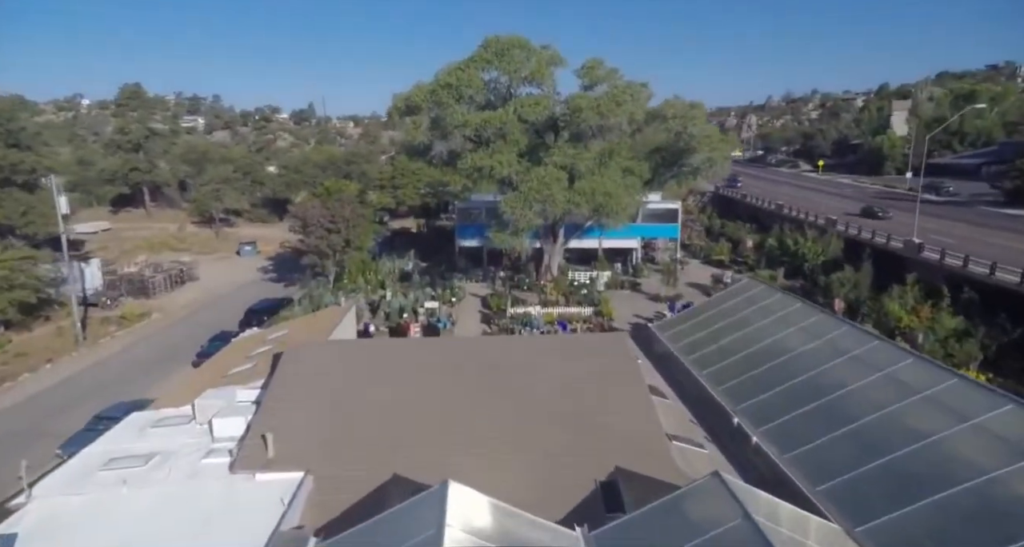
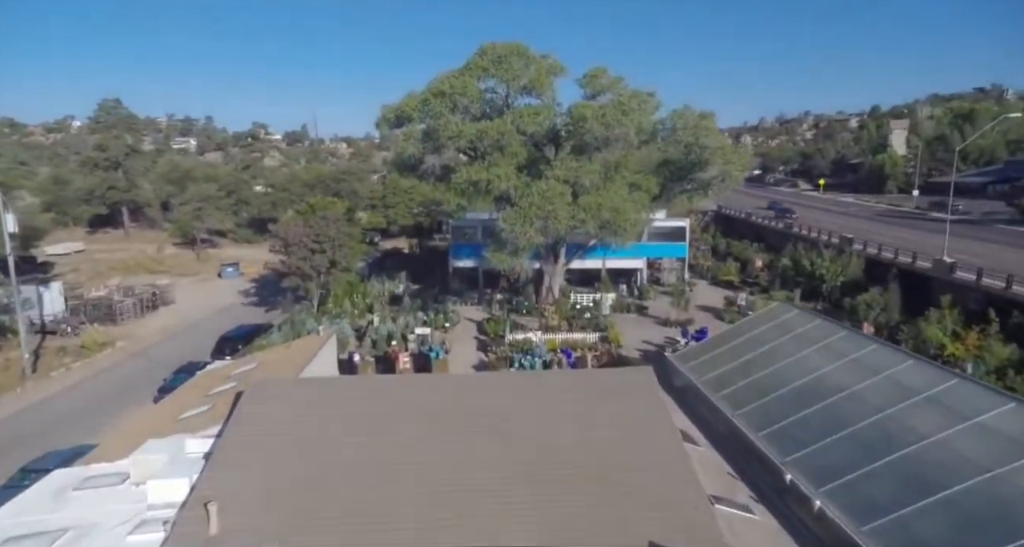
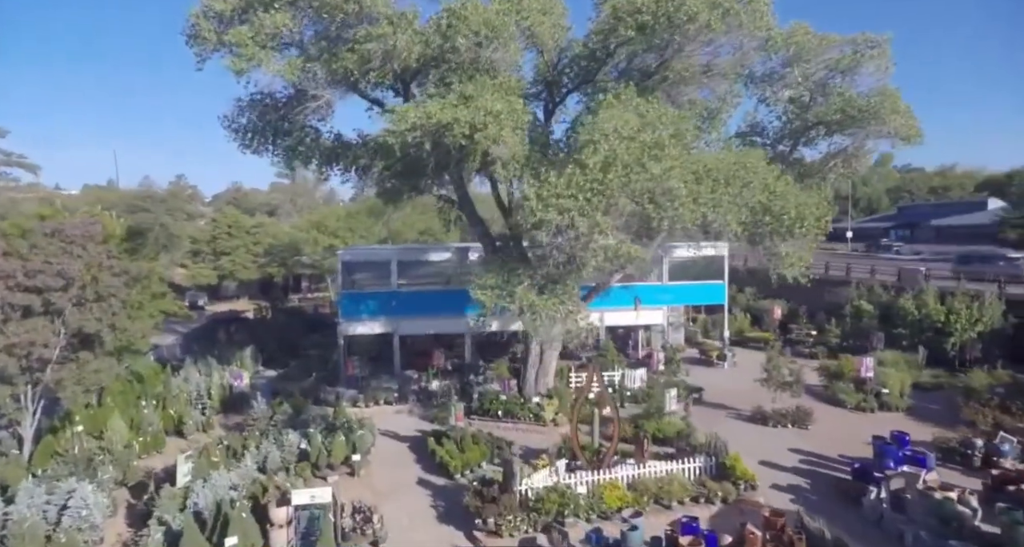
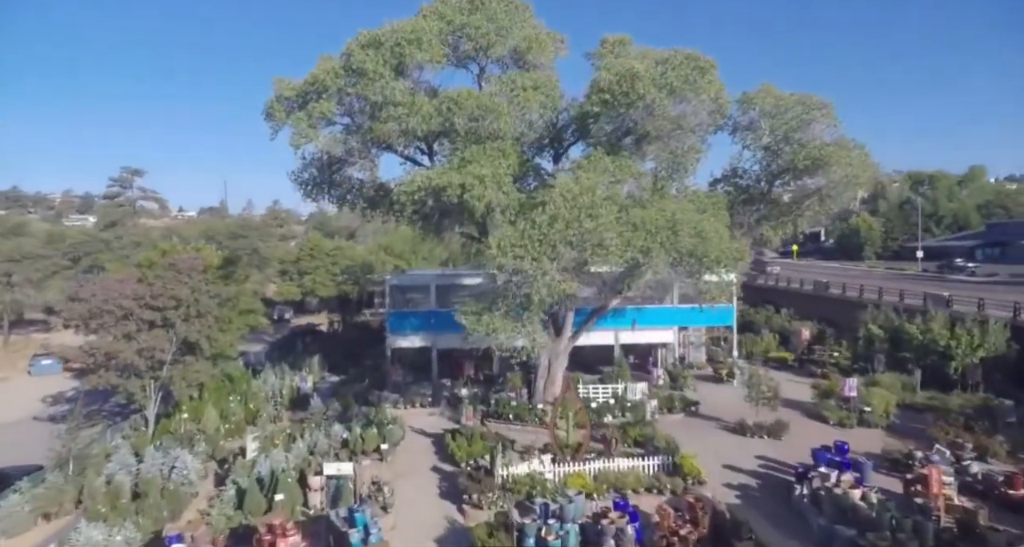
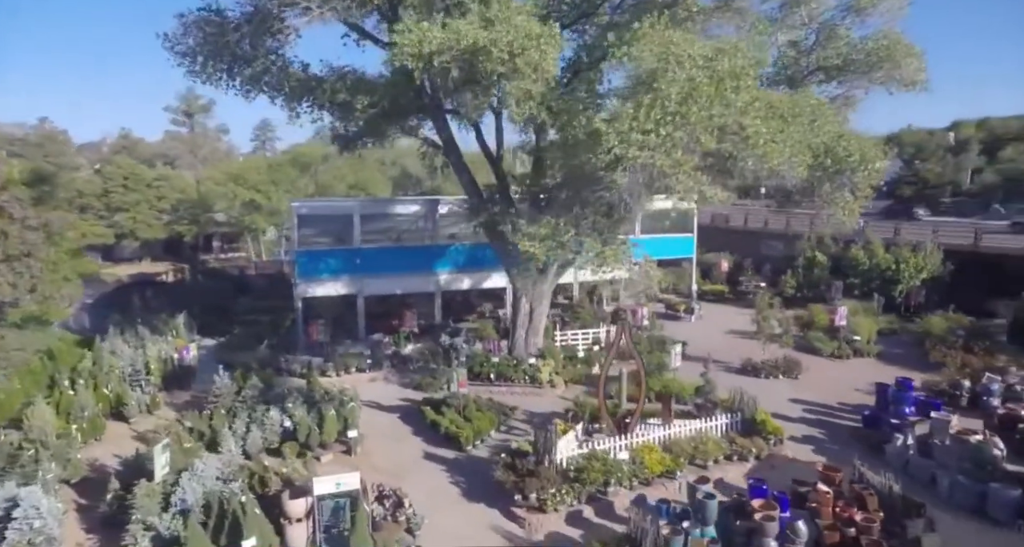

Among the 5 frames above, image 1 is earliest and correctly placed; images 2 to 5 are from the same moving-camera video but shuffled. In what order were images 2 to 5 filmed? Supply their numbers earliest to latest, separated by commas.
2, 4, 3, 5
